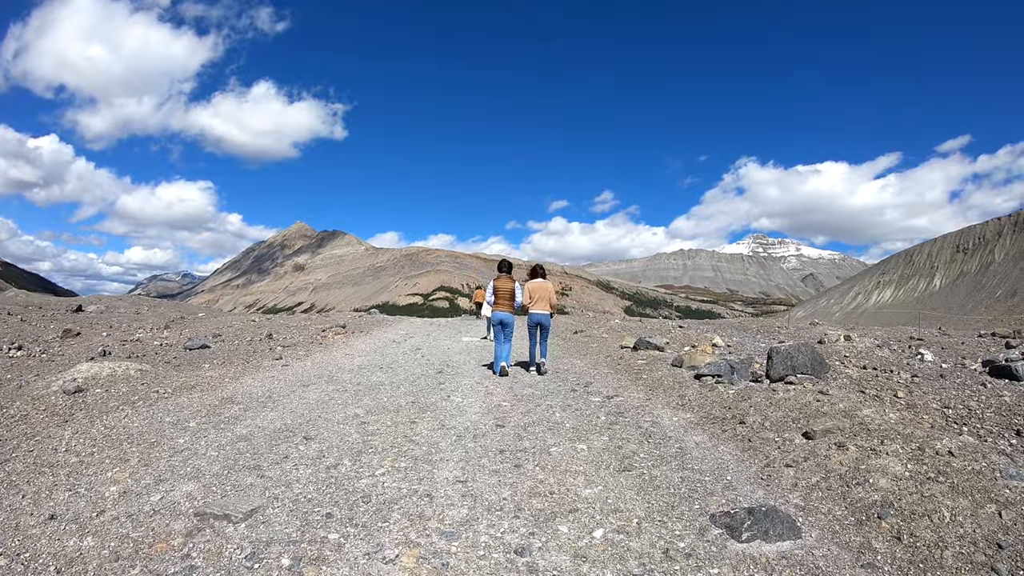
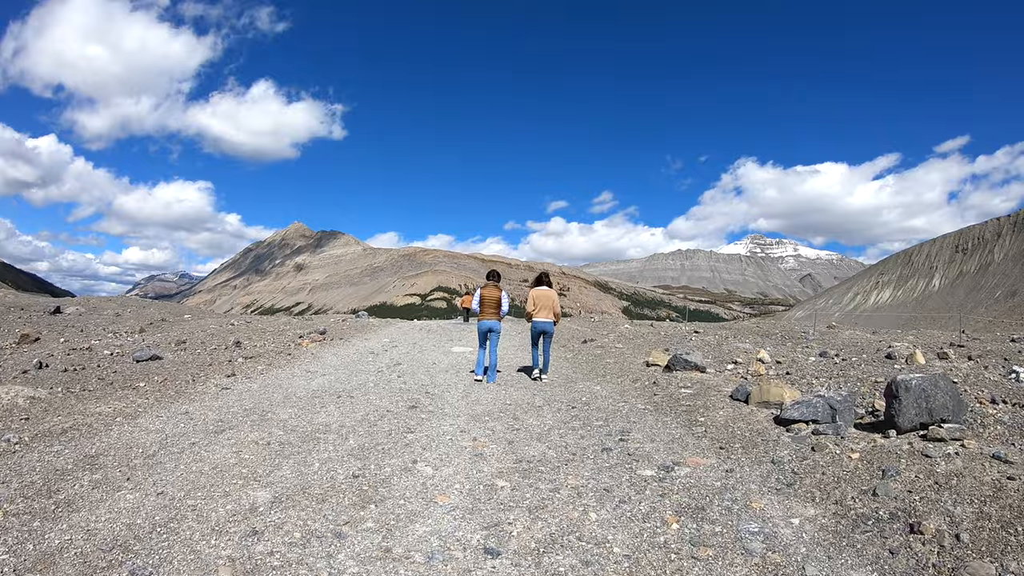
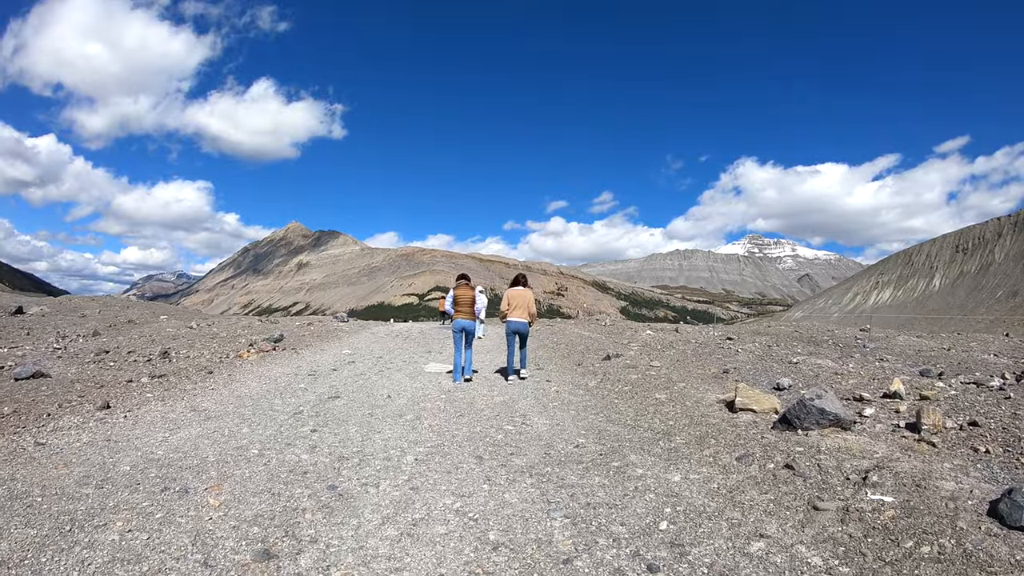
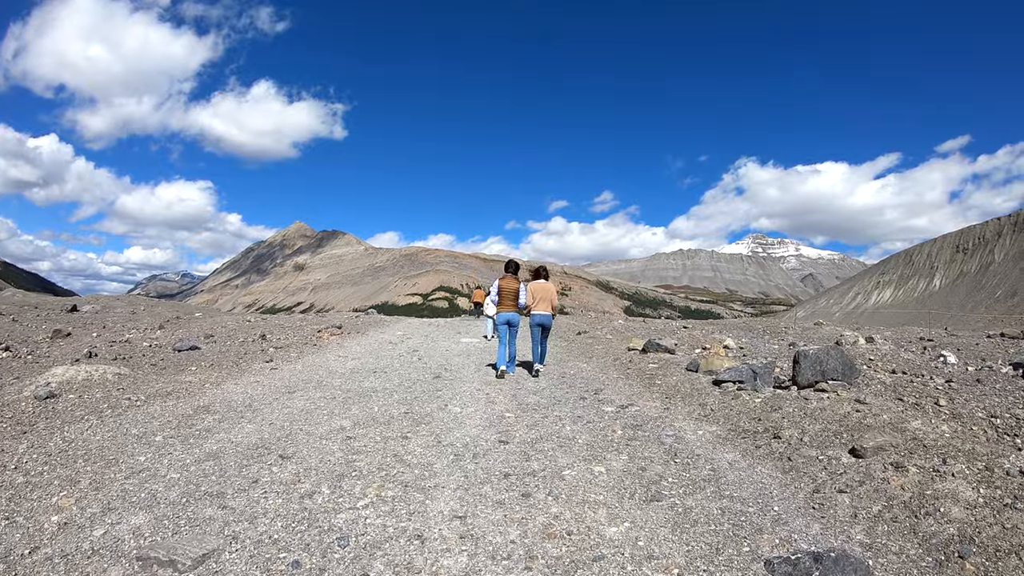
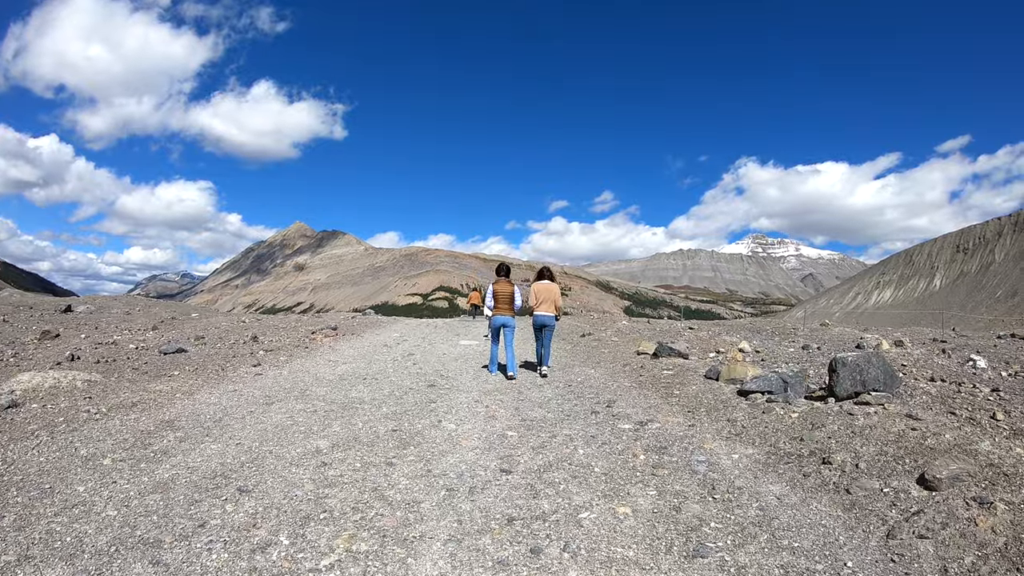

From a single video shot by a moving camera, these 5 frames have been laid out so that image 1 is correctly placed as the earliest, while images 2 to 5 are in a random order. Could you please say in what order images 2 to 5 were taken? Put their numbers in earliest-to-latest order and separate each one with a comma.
4, 5, 2, 3
